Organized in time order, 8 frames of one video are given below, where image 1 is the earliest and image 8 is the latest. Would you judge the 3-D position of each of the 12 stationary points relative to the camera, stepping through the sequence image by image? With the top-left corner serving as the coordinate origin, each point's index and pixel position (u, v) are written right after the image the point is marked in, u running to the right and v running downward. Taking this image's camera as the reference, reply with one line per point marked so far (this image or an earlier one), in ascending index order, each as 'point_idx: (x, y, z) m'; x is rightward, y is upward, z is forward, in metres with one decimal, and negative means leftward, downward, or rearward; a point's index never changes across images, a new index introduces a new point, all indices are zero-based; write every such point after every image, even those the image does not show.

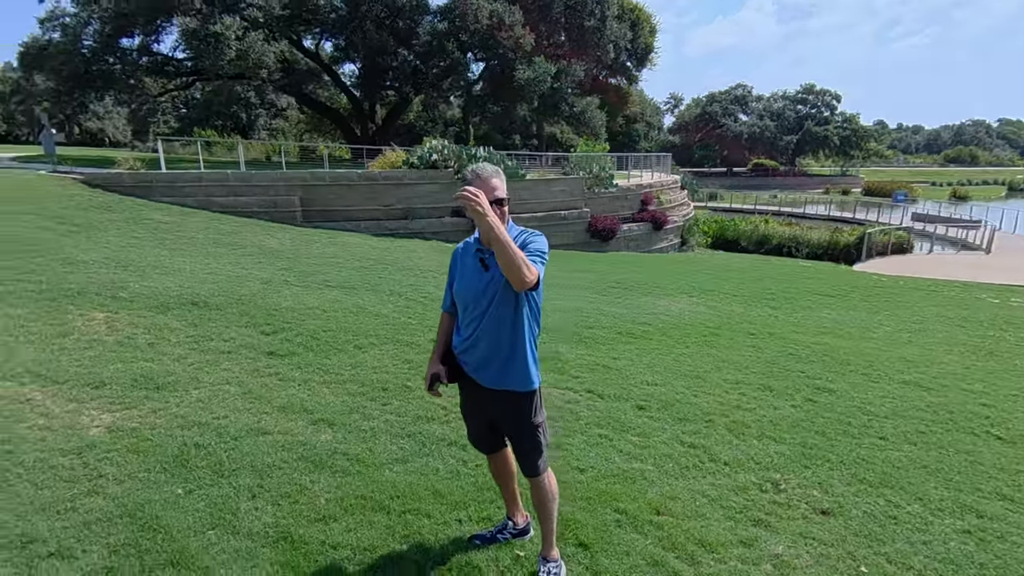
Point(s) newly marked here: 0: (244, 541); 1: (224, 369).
0: (-1.1, -1.0, +2.2) m
1: (-2.1, -0.6, +4.1) m
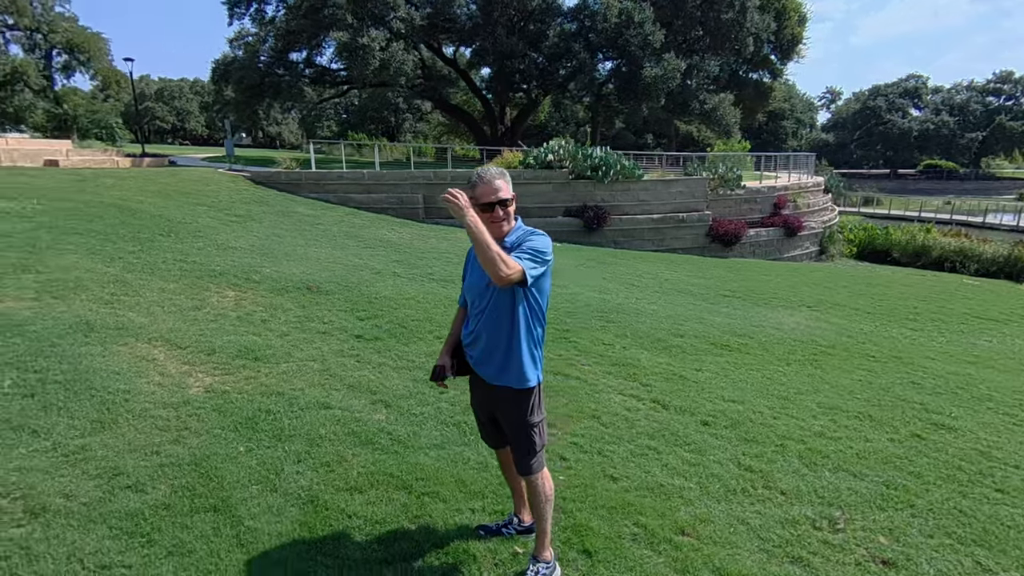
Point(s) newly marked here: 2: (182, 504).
0: (-1.0, -0.9, +2.5) m
1: (-1.6, -0.5, +4.5) m
2: (-1.4, -0.9, +2.4) m
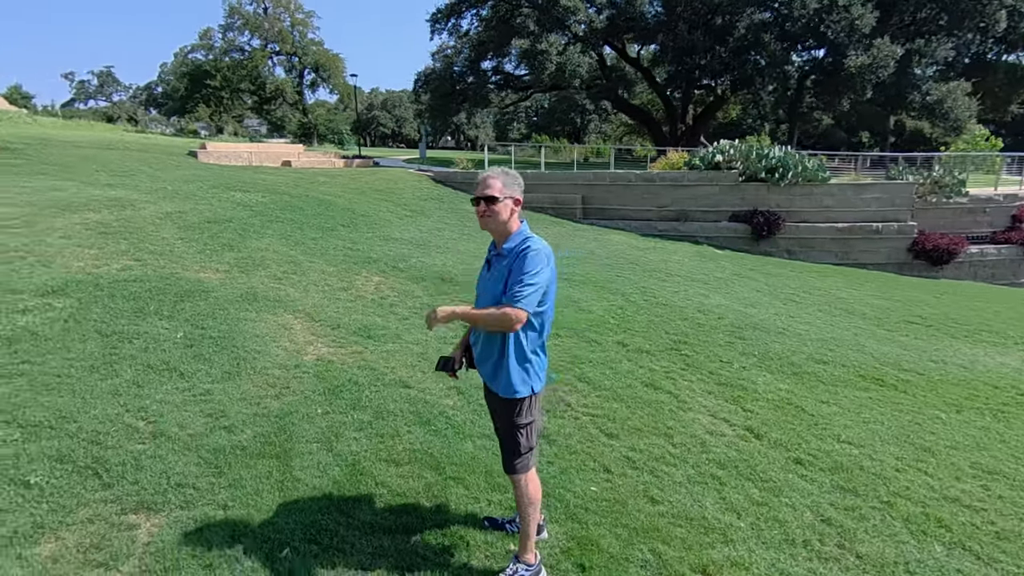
0: (-0.9, -0.9, +2.8) m
1: (-0.8, -0.4, +4.9) m
2: (-1.3, -0.8, +2.8) m
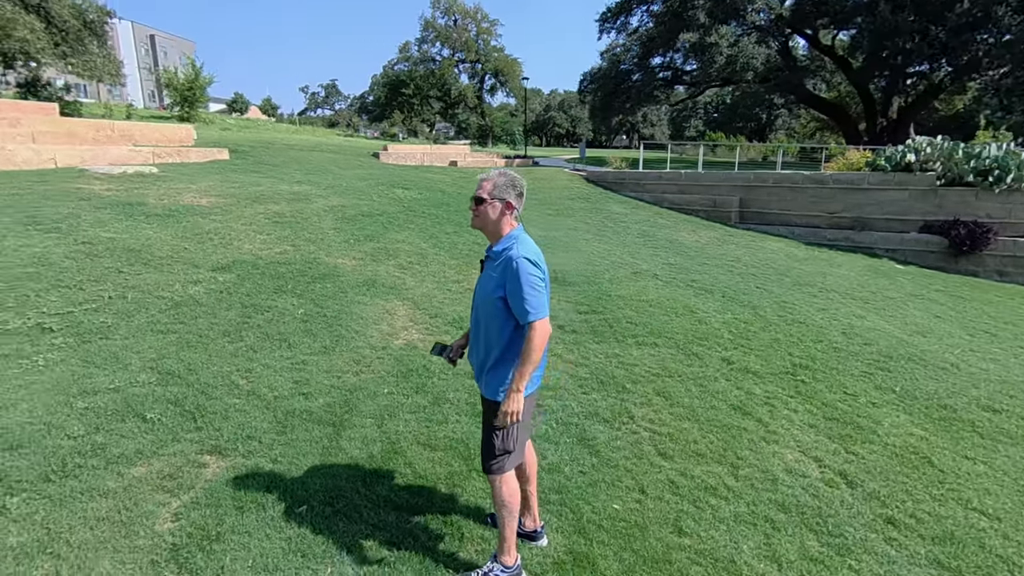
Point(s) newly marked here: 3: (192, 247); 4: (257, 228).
0: (-0.8, -0.8, +3.1) m
1: (+0.1, -0.4, +5.1) m
2: (-1.1, -0.7, +3.2) m
3: (-3.3, +0.5, +5.7) m
4: (-3.0, +0.7, +6.6) m
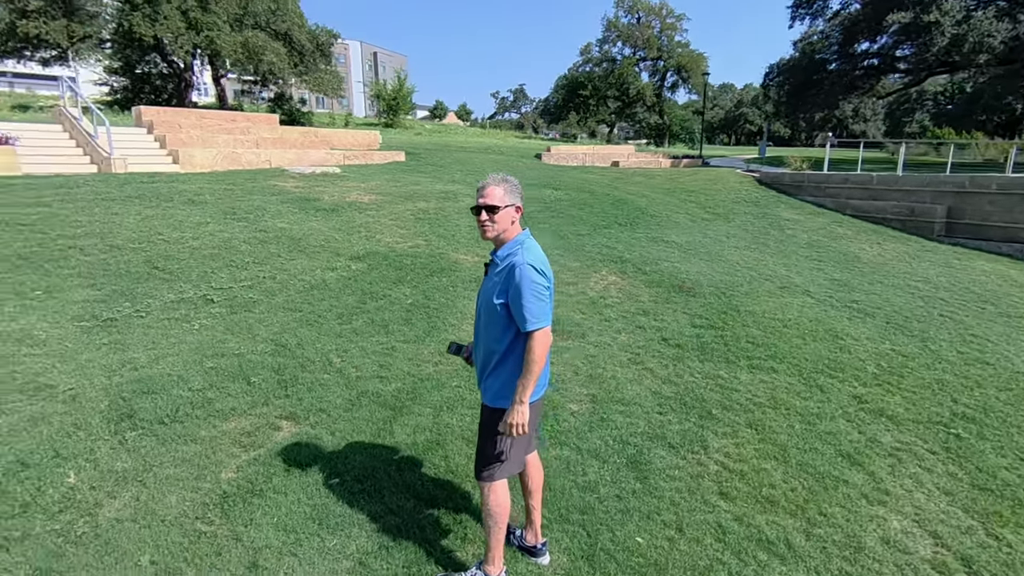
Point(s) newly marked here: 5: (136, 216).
0: (-0.5, -0.8, +3.2) m
1: (+0.9, -0.4, +4.8) m
2: (-0.8, -0.7, +3.5) m
3: (-2.0, +0.6, +6.4) m
4: (-1.5, +0.9, +7.3) m
5: (-4.3, +0.9, +6.4) m
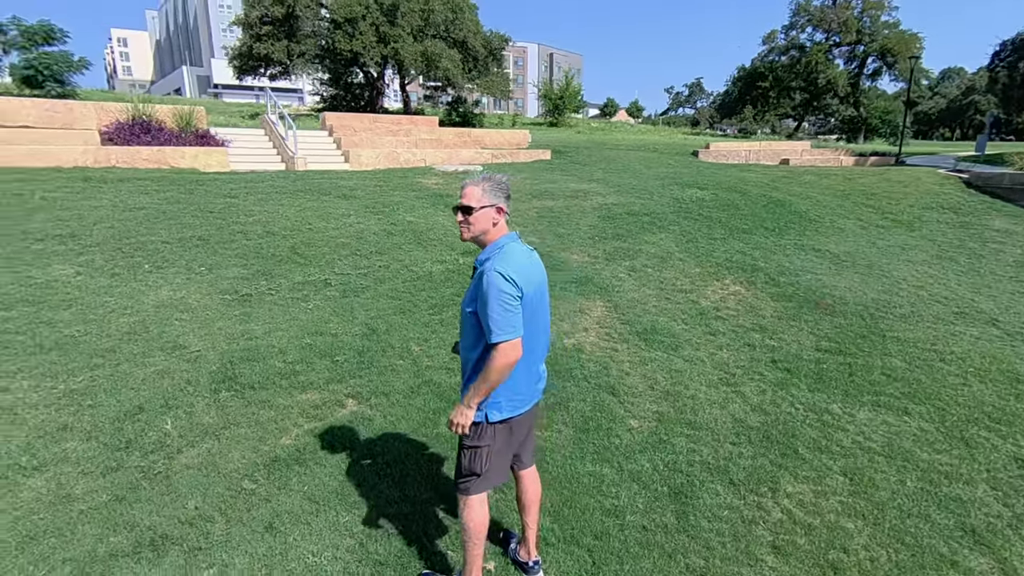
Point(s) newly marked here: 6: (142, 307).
0: (-0.2, -0.8, +3.2) m
1: (+1.6, -0.5, +4.4) m
2: (-0.4, -0.6, +3.5) m
3: (-0.6, +0.7, +6.7) m
4: (+0.1, +0.9, +7.4) m
5: (-2.9, +1.1, +7.4) m
6: (-2.9, -0.1, +4.4) m
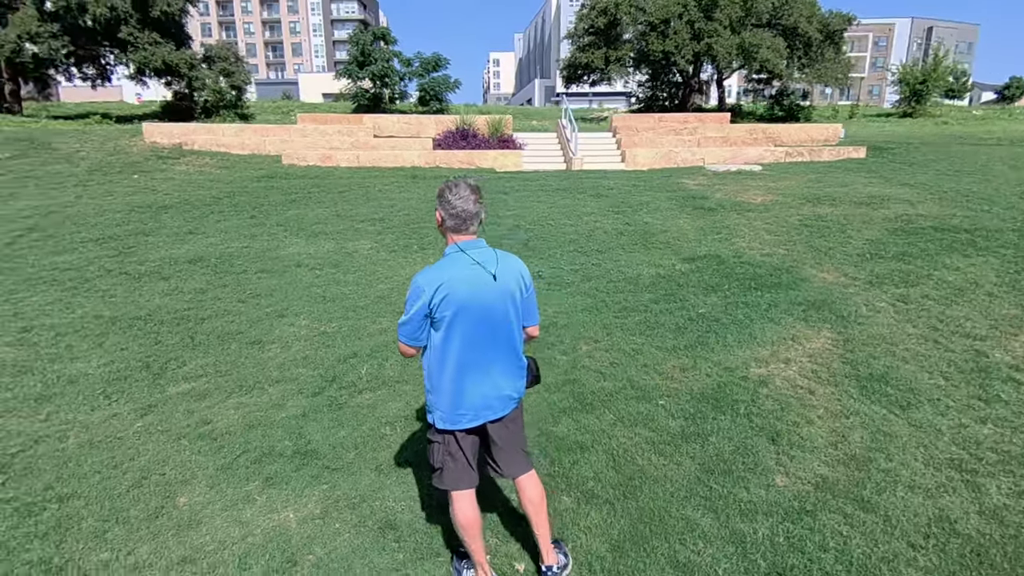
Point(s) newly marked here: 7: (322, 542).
0: (+0.5, -0.8, +3.2) m
1: (+2.7, -0.8, +3.2) m
2: (+0.5, -0.7, +3.5) m
3: (+2.1, +0.6, +6.3) m
4: (+3.1, +0.7, +6.5) m
5: (+0.6, +1.2, +8.0) m
6: (-1.2, +0.1, +5.5) m
7: (-0.8, -1.1, +2.4) m
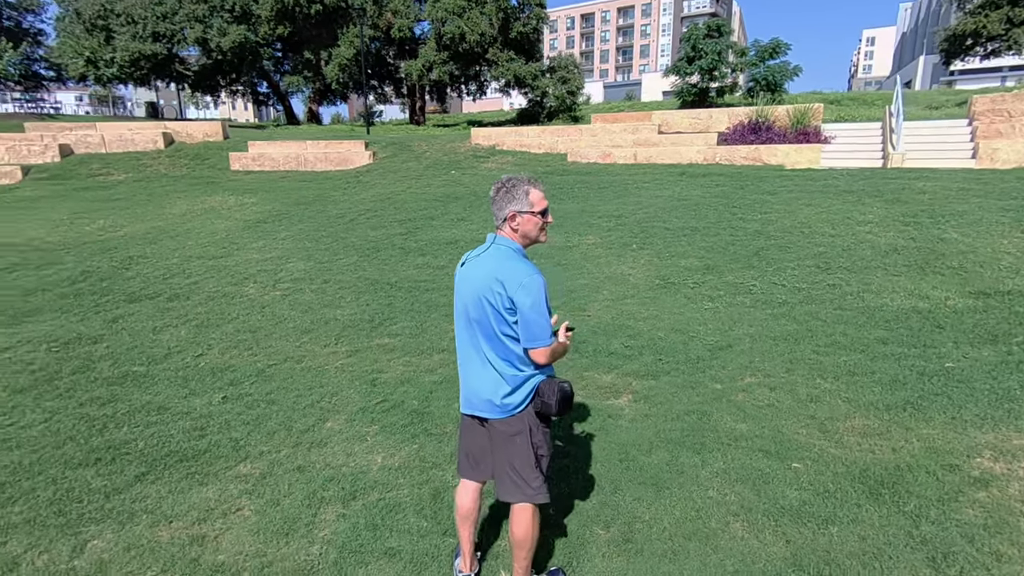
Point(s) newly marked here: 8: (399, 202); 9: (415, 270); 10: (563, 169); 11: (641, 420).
0: (+0.9, -0.9, +2.7) m
1: (+2.7, -1.1, +1.6) m
2: (+1.1, -0.8, +3.0) m
3: (+4.1, +0.2, +4.4) m
4: (+5.0, +0.2, +4.0) m
5: (+3.8, +1.0, +6.6) m
6: (+0.9, +0.1, +5.5) m
7: (-0.7, -1.0, +2.8) m
8: (-1.9, +1.4, +9.0) m
9: (-1.1, +0.2, +6.1) m
10: (+0.9, +2.2, +10.4) m
11: (+0.8, -0.8, +3.1) m
